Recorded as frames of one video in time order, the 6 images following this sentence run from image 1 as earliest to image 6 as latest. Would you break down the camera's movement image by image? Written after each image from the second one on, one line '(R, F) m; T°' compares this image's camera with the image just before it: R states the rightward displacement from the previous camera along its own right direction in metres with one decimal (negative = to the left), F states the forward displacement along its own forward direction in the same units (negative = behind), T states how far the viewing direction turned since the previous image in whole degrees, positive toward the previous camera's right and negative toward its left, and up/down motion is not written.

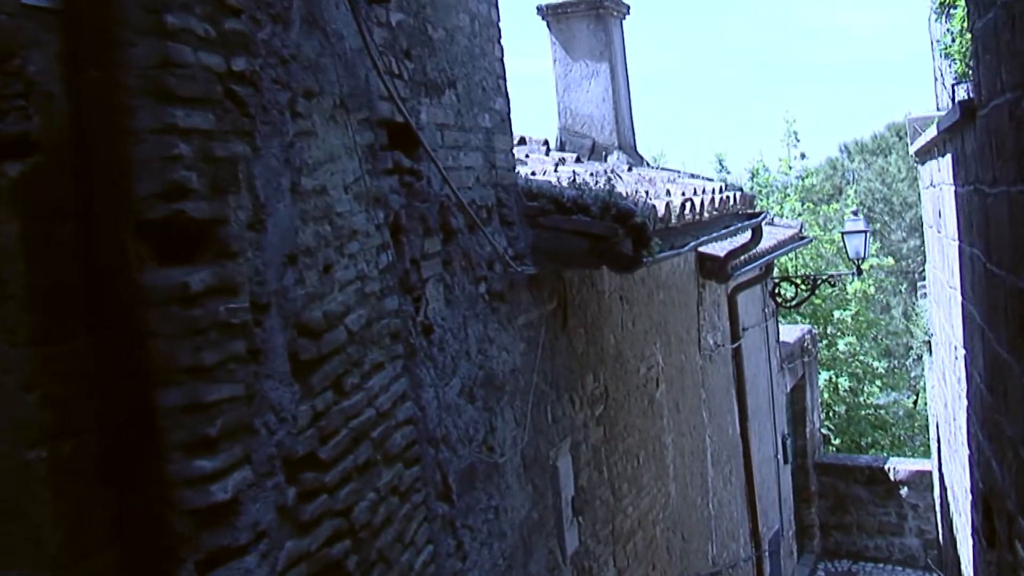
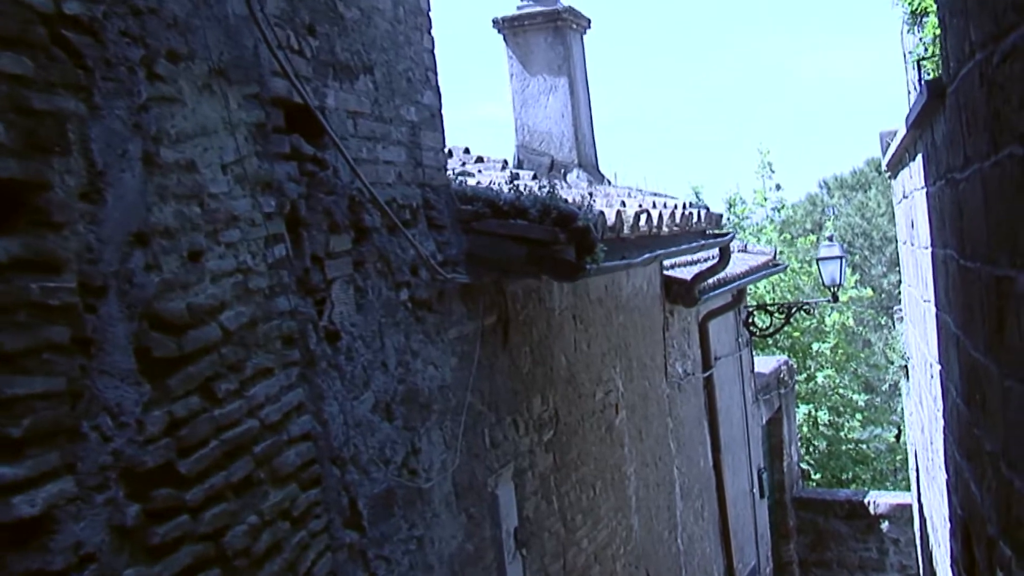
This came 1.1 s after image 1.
(+0.1, +0.3) m; +1°
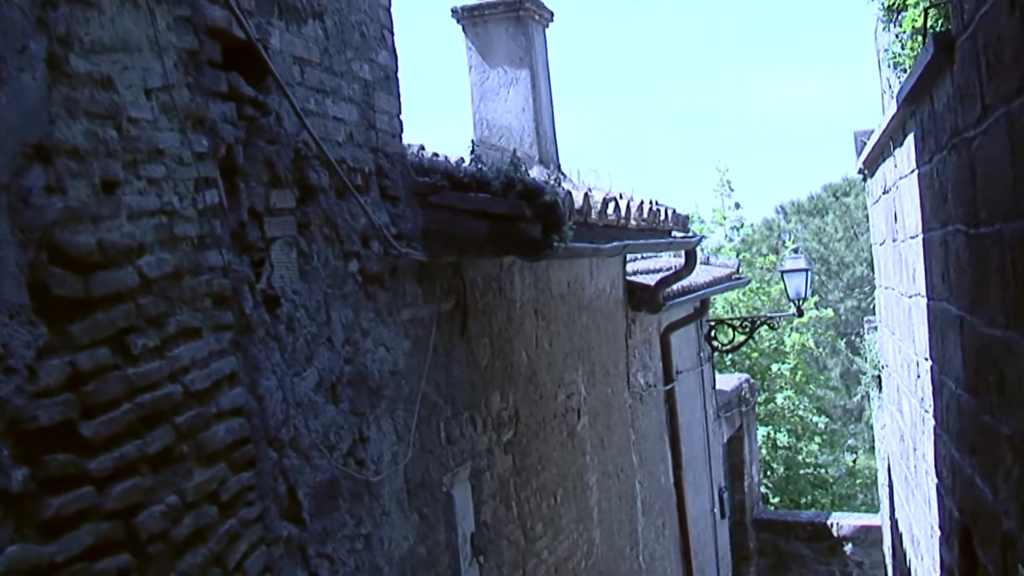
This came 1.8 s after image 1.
(0.0, +0.3) m; +2°
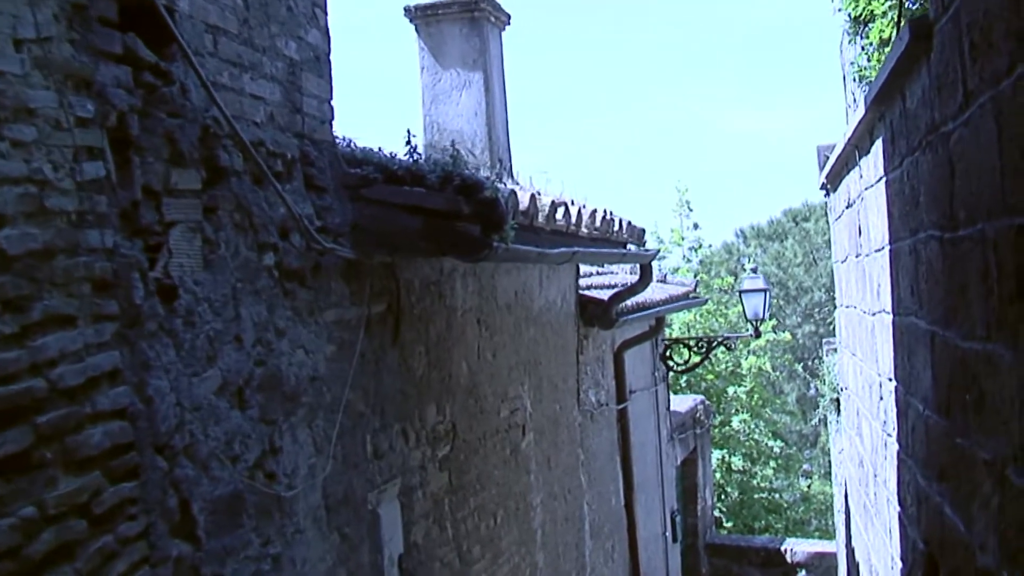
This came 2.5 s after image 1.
(0.0, +0.2) m; +1°
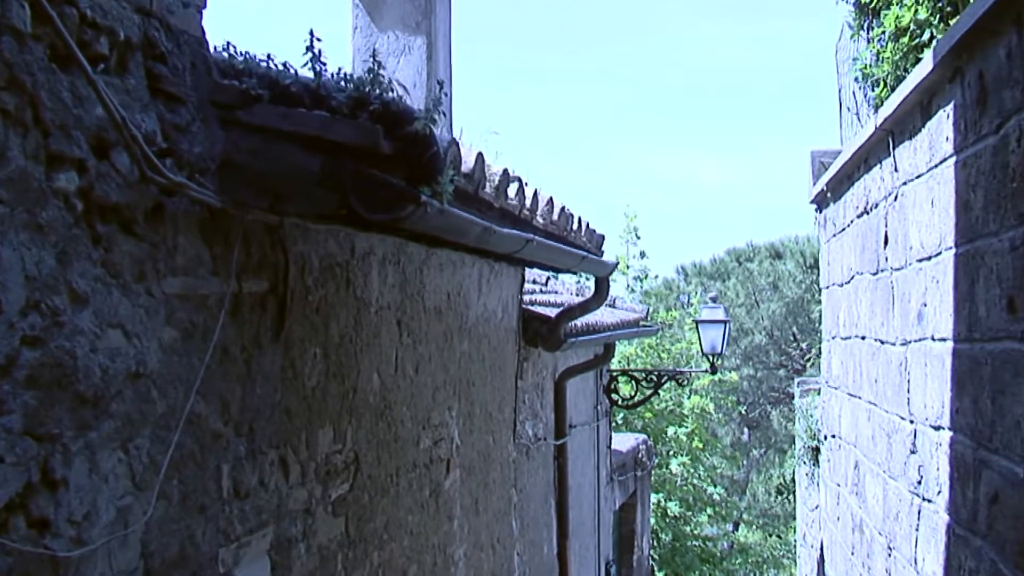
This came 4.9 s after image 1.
(0.0, +0.8) m; +2°
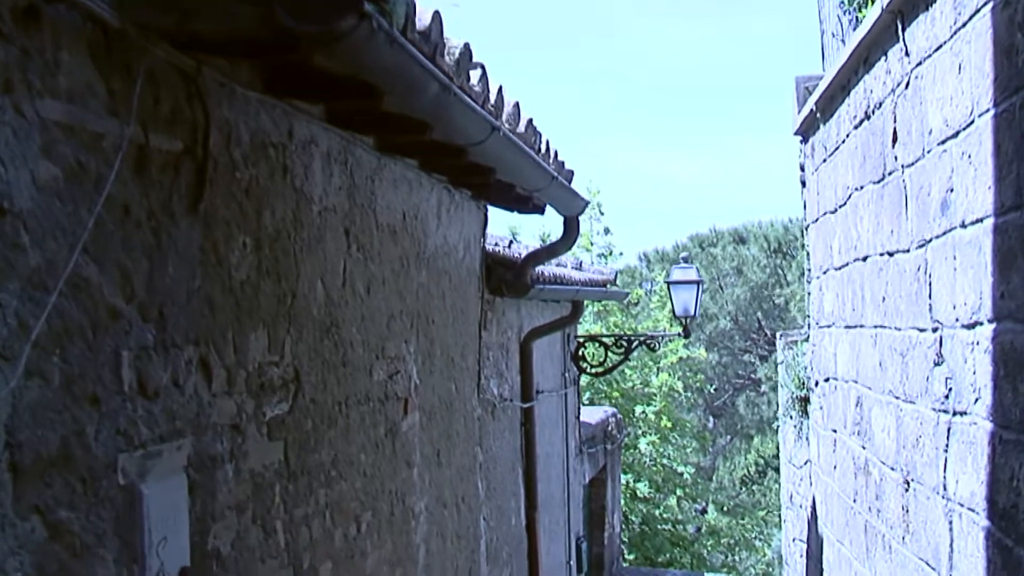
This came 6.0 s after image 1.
(0.0, +0.3) m; +1°
